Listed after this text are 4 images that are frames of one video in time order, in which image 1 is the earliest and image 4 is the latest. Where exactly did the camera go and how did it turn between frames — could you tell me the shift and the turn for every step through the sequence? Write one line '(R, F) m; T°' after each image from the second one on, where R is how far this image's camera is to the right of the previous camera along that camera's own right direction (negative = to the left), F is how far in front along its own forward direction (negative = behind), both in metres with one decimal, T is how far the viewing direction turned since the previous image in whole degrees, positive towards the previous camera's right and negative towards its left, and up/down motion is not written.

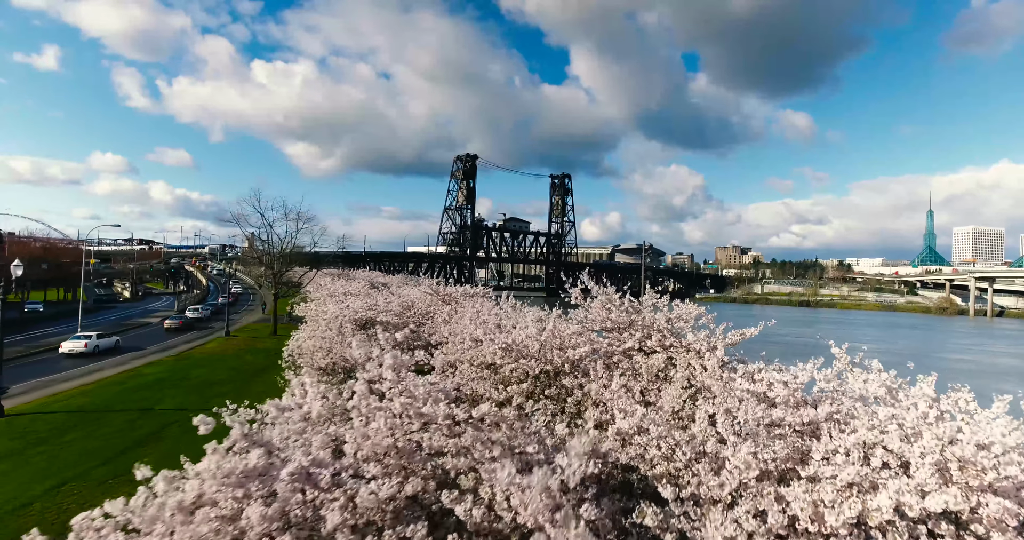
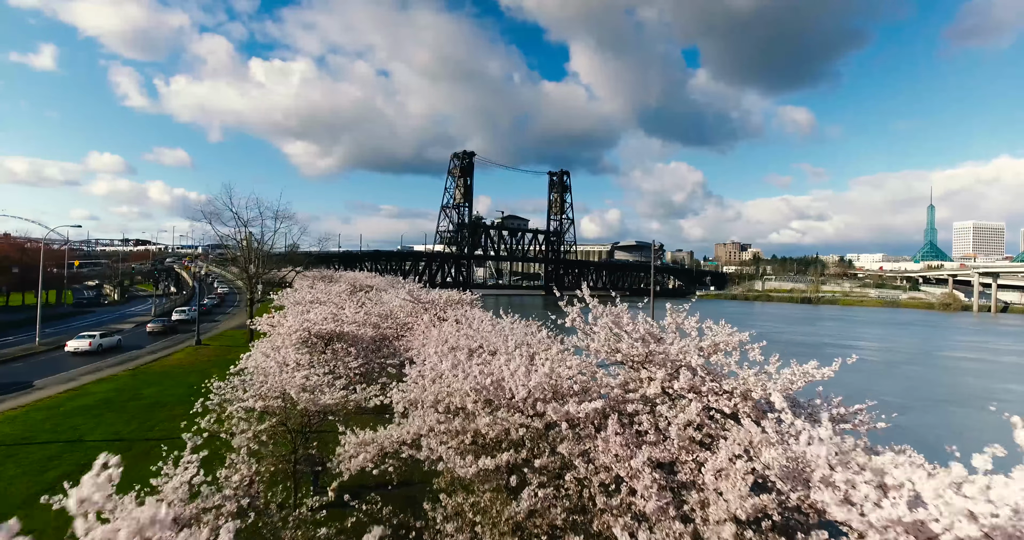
(+0.3, +2.2) m; 0°
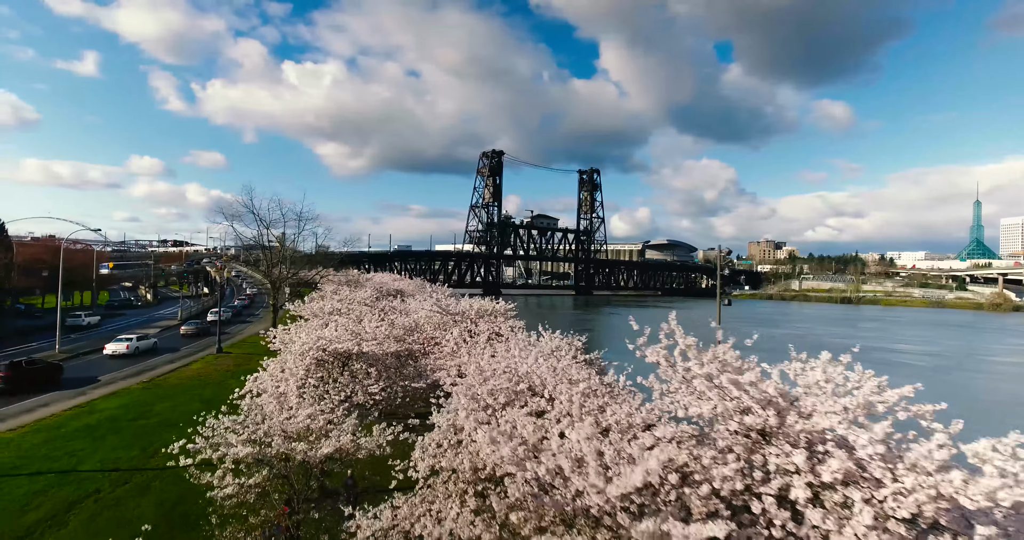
(-0.3, +1.8) m; -3°
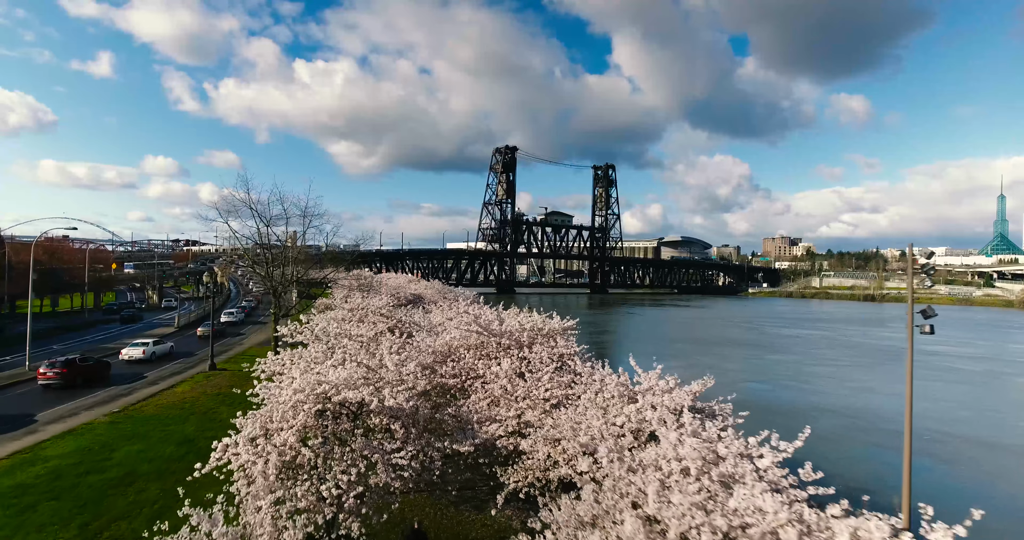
(-1.1, +3.7) m; -1°
